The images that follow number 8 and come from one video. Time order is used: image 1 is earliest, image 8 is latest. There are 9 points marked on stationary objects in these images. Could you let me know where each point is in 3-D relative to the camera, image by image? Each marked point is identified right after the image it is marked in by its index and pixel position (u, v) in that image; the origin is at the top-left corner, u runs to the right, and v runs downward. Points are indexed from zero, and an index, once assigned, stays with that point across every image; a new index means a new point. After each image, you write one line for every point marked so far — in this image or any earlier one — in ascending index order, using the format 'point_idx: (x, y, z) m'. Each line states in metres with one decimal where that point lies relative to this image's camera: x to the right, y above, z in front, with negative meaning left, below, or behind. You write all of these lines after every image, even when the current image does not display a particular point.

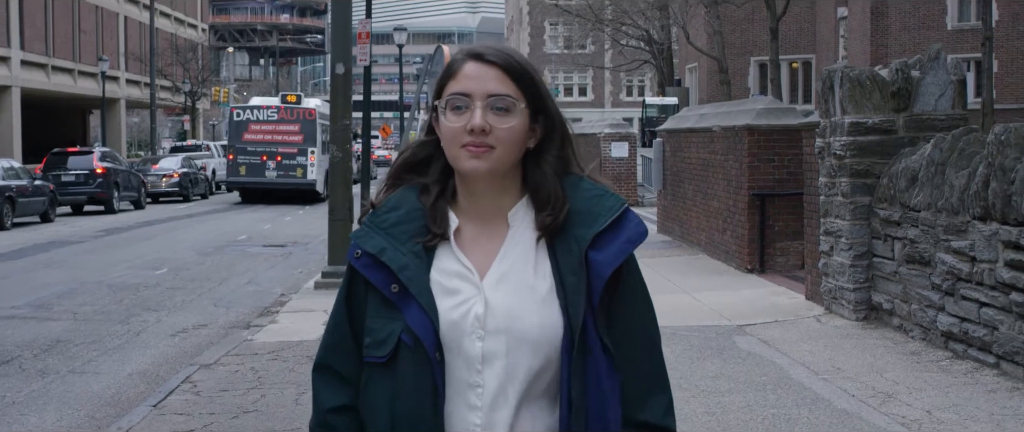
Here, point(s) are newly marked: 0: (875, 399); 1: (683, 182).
0: (+2.2, -1.1, +6.7) m
1: (+2.5, +0.5, +16.6) m
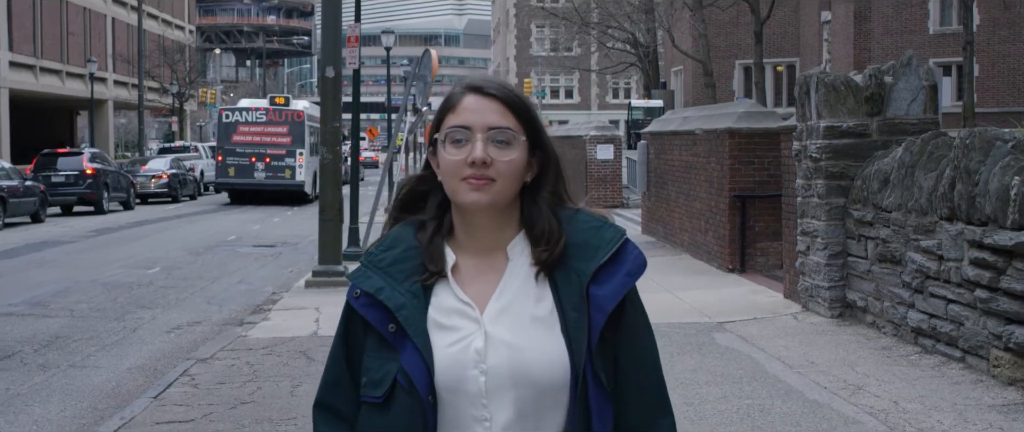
0: (+2.1, -1.1, +7.0) m
1: (+2.3, +0.5, +16.9) m
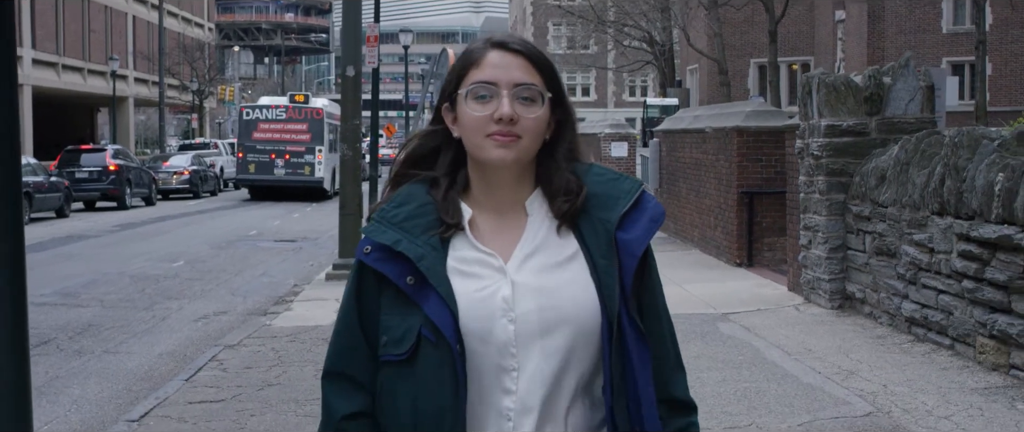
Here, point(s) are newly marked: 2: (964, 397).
0: (+2.1, -1.0, +7.4) m
1: (+2.6, +0.5, +17.3) m
2: (+2.7, -1.1, +6.6) m
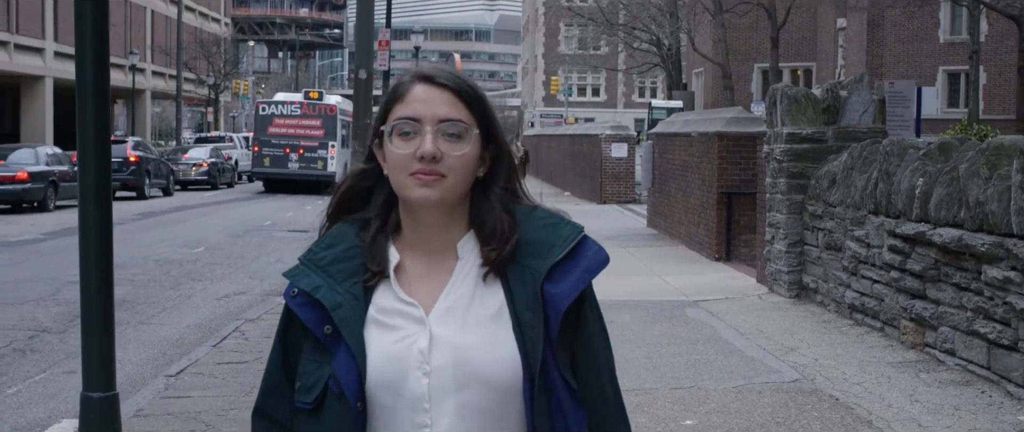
0: (+2.0, -1.0, +8.5) m
1: (+2.6, +0.6, +18.4) m
2: (+2.5, -1.1, +7.7) m
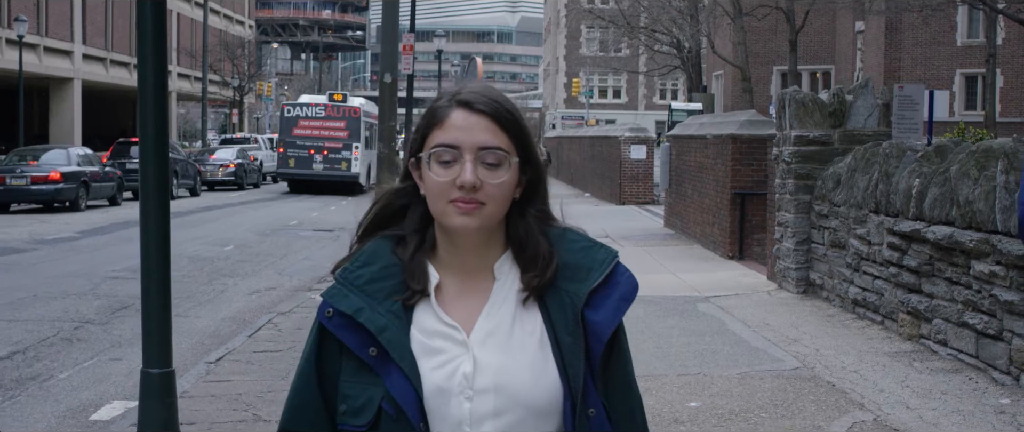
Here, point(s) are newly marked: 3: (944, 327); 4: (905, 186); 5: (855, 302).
0: (+2.2, -1.0, +9.0) m
1: (+2.9, +0.6, +18.9) m
2: (+2.7, -1.0, +8.2) m
3: (+3.1, -0.8, +8.1) m
4: (+3.1, +0.2, +8.8) m
5: (+3.1, -0.8, +10.0) m
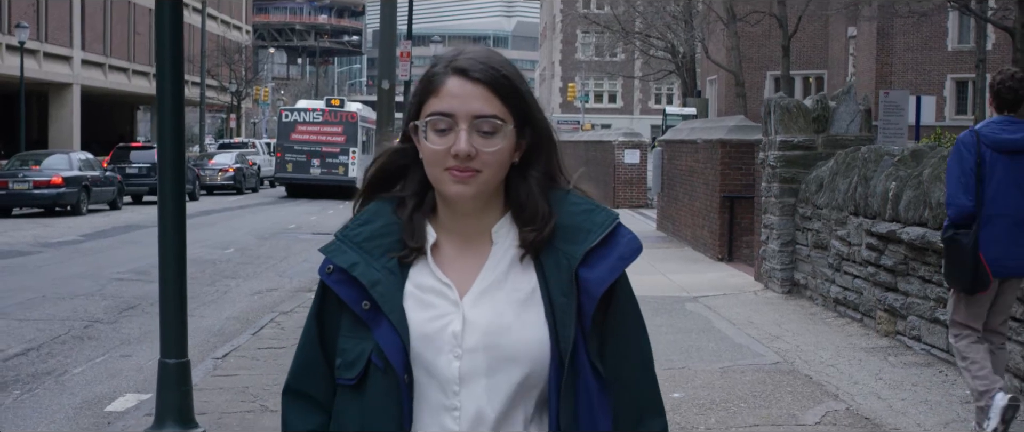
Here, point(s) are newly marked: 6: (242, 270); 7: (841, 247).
0: (+2.1, -1.0, +9.4) m
1: (+2.8, +0.5, +19.3) m
2: (+2.6, -1.1, +8.6) m
3: (+3.1, -0.8, +8.5) m
4: (+3.0, +0.2, +9.2) m
5: (+3.0, -0.8, +10.4) m
6: (-3.9, -0.8, +16.3) m
7: (+3.0, -0.3, +10.3) m
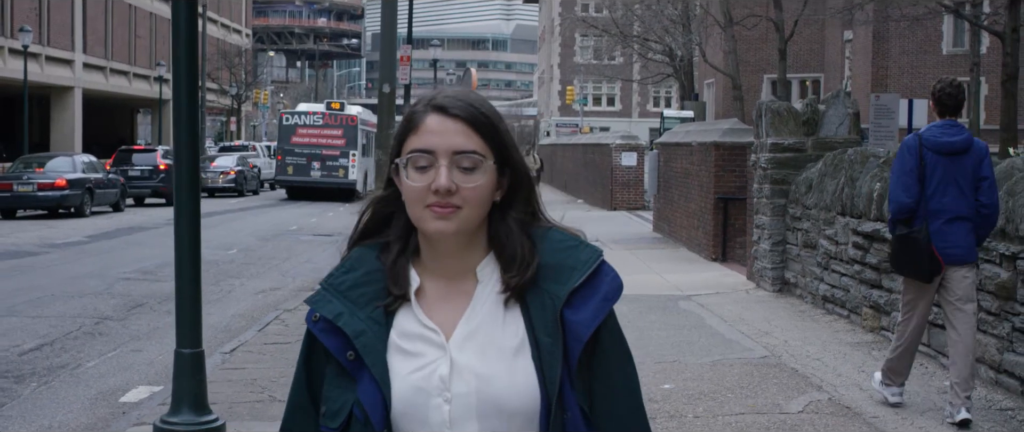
0: (+2.1, -1.0, +9.7) m
1: (+2.8, +0.5, +19.6) m
2: (+2.6, -1.0, +8.9) m
3: (+3.0, -0.8, +8.8) m
4: (+3.0, +0.2, +9.6) m
5: (+3.0, -0.8, +10.8) m
6: (-4.0, -0.8, +16.7) m
7: (+3.0, -0.3, +10.6) m
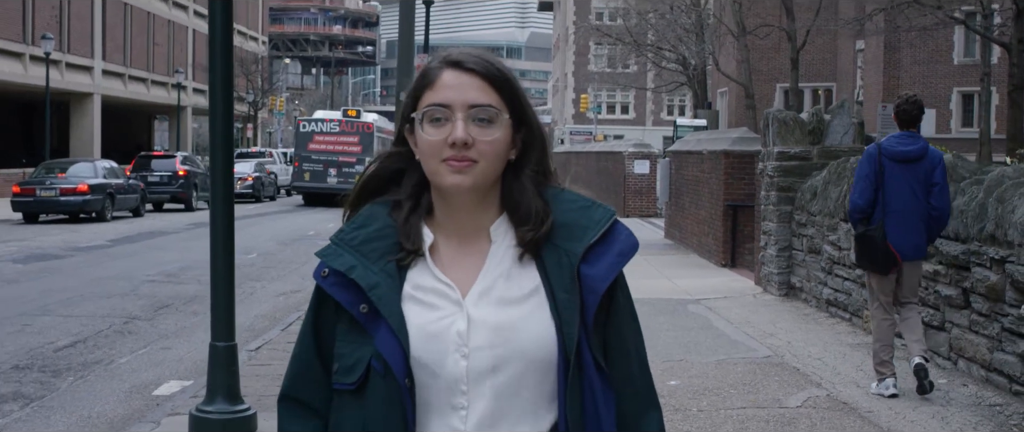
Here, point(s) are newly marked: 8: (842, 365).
0: (+2.2, -1.1, +10.1) m
1: (+3.0, +0.4, +20.0) m
2: (+2.7, -1.1, +9.3) m
3: (+3.2, -0.9, +9.1) m
4: (+3.2, +0.2, +9.9) m
5: (+3.1, -0.9, +11.1) m
6: (-3.8, -0.9, +17.1) m
7: (+3.1, -0.3, +10.9) m
8: (+2.5, -1.1, +8.6) m
